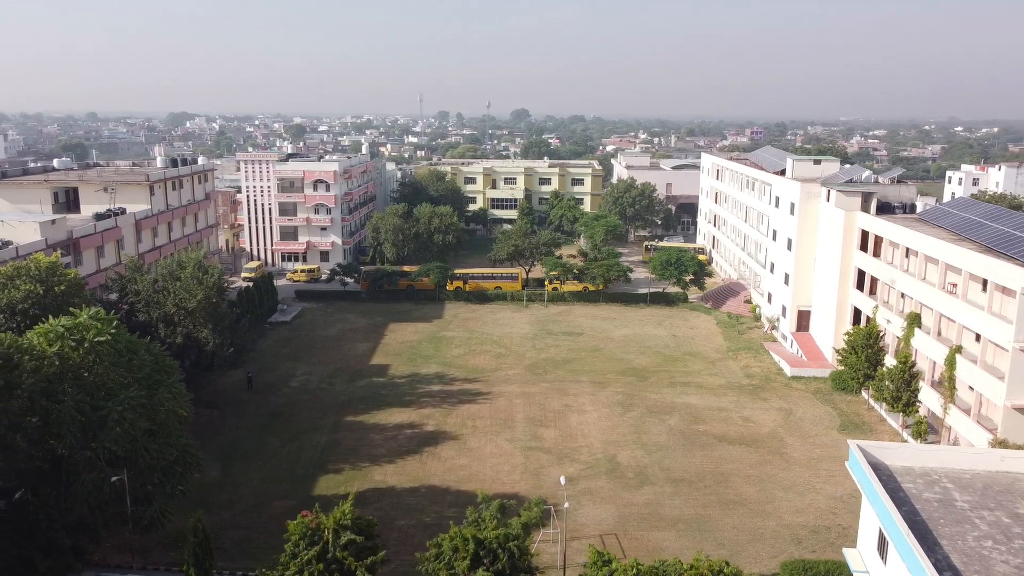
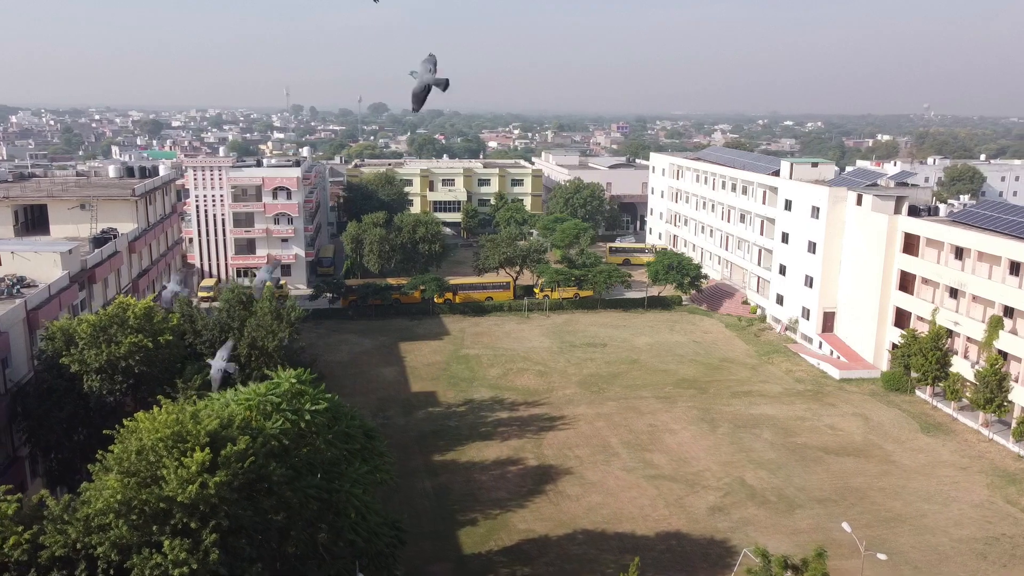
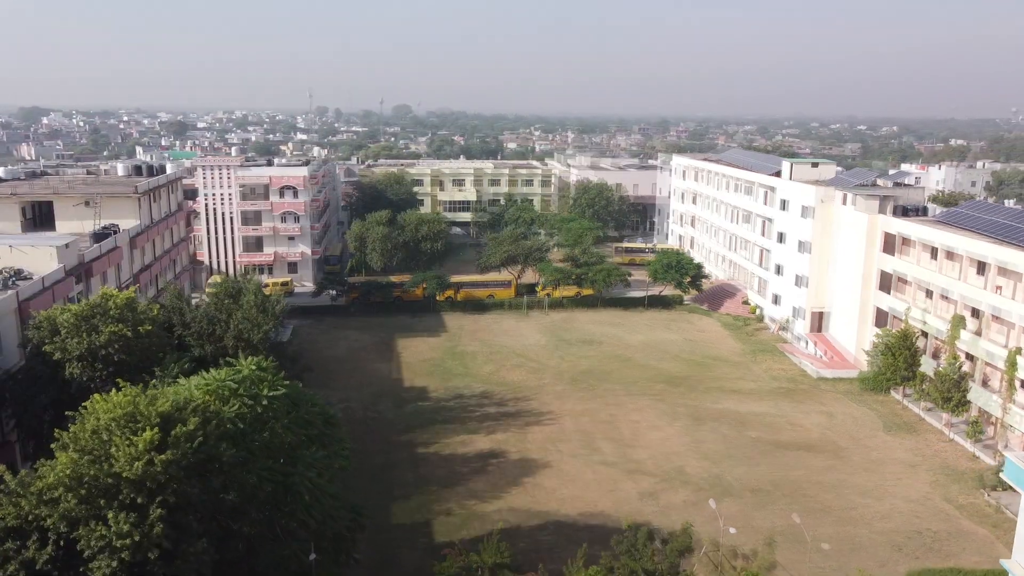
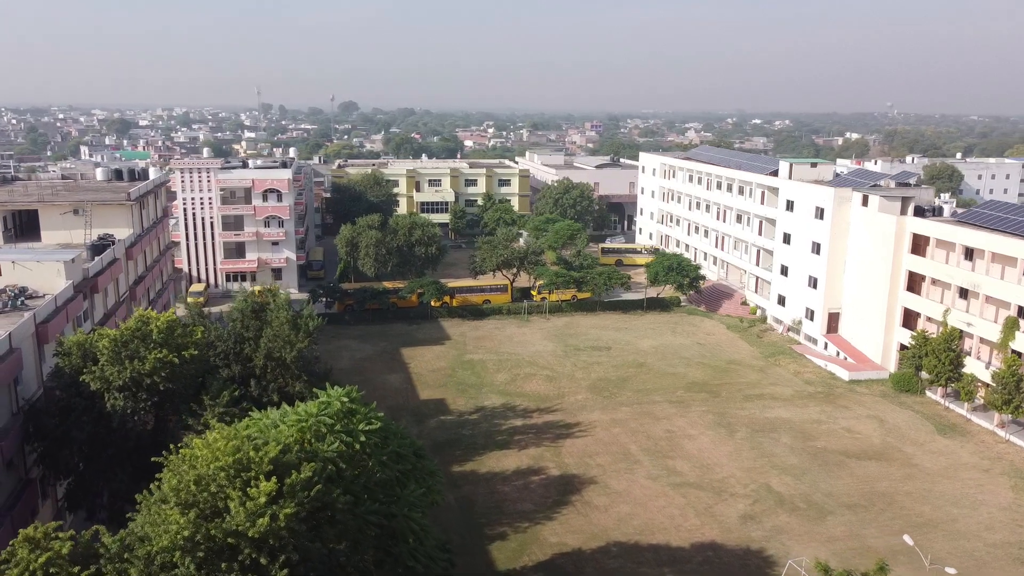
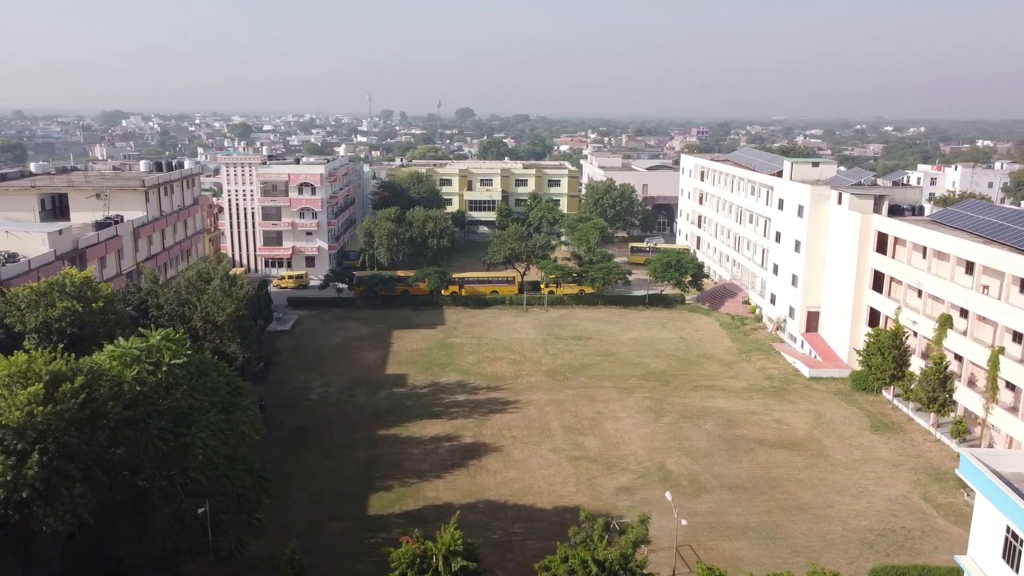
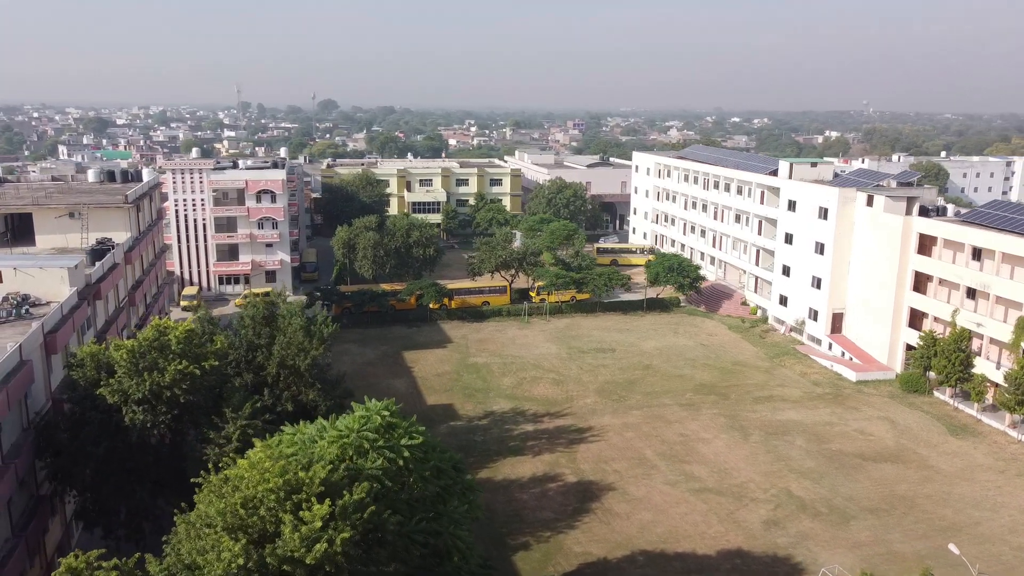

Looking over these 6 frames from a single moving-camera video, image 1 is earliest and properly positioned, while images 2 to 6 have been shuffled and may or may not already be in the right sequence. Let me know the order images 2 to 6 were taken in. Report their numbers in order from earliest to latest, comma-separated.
5, 3, 2, 4, 6
